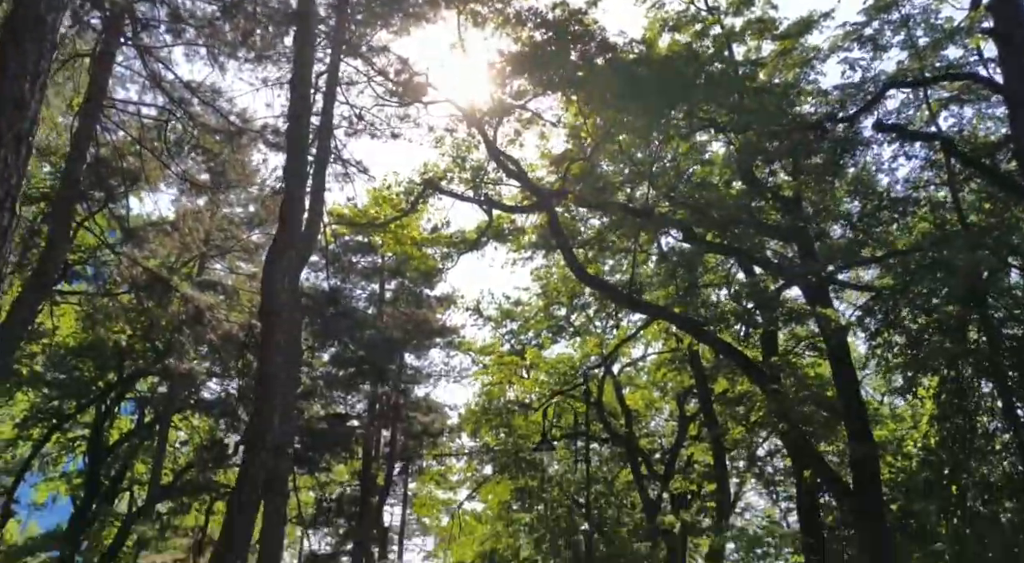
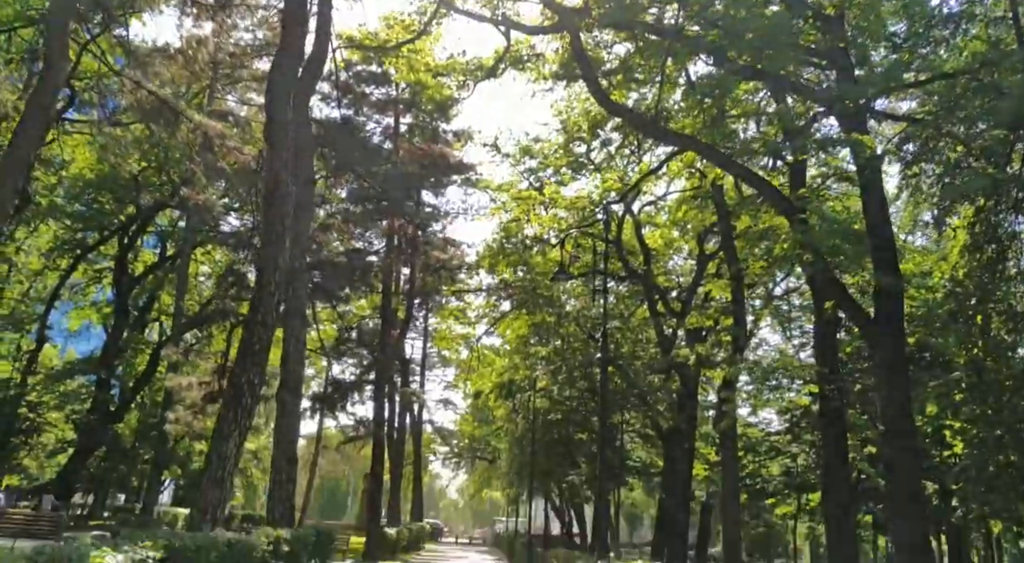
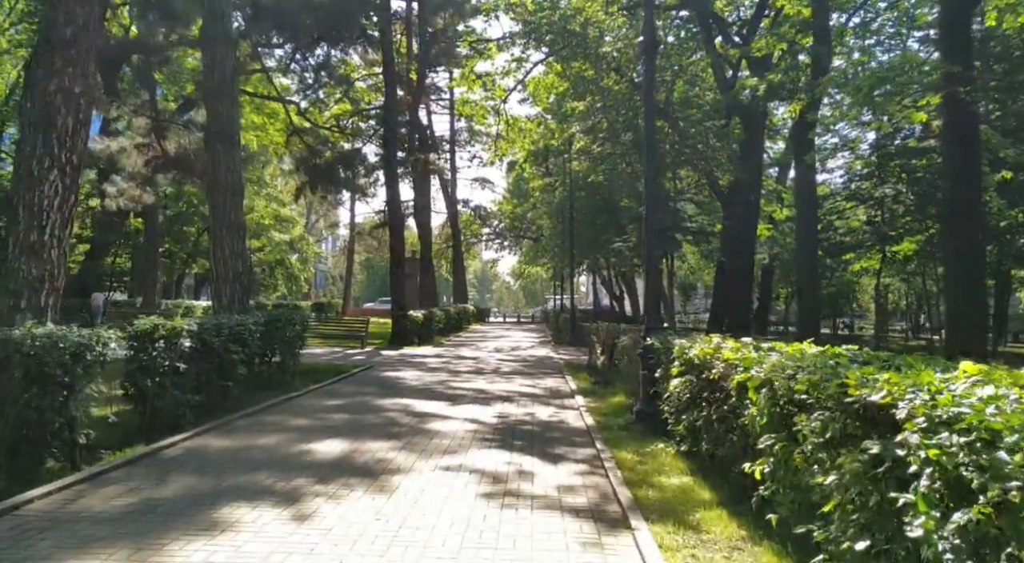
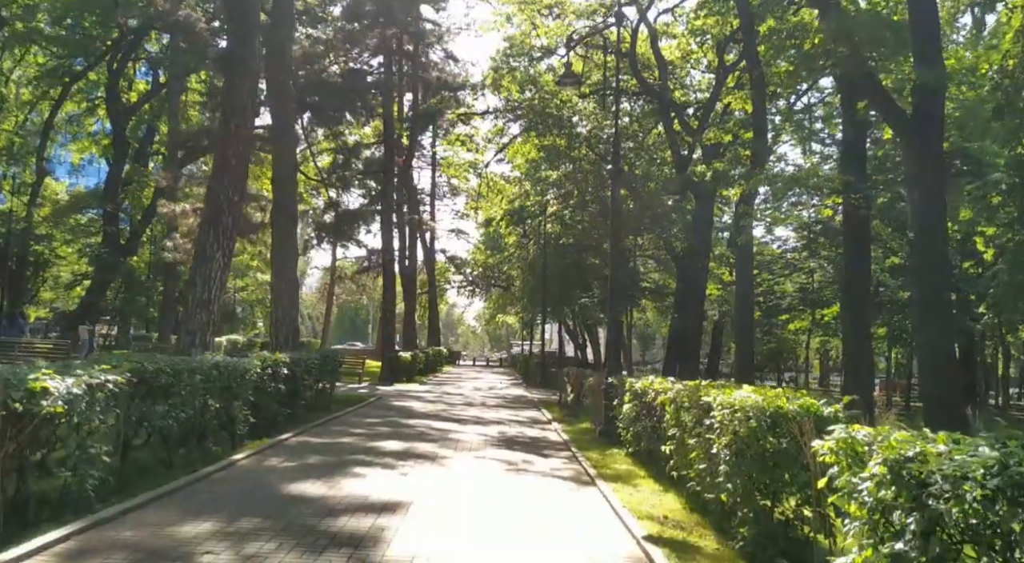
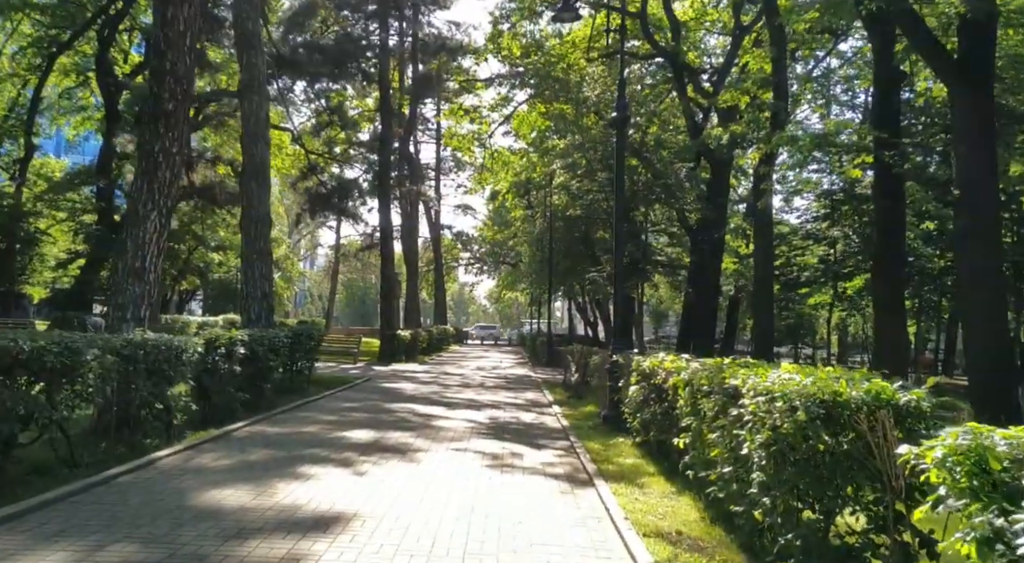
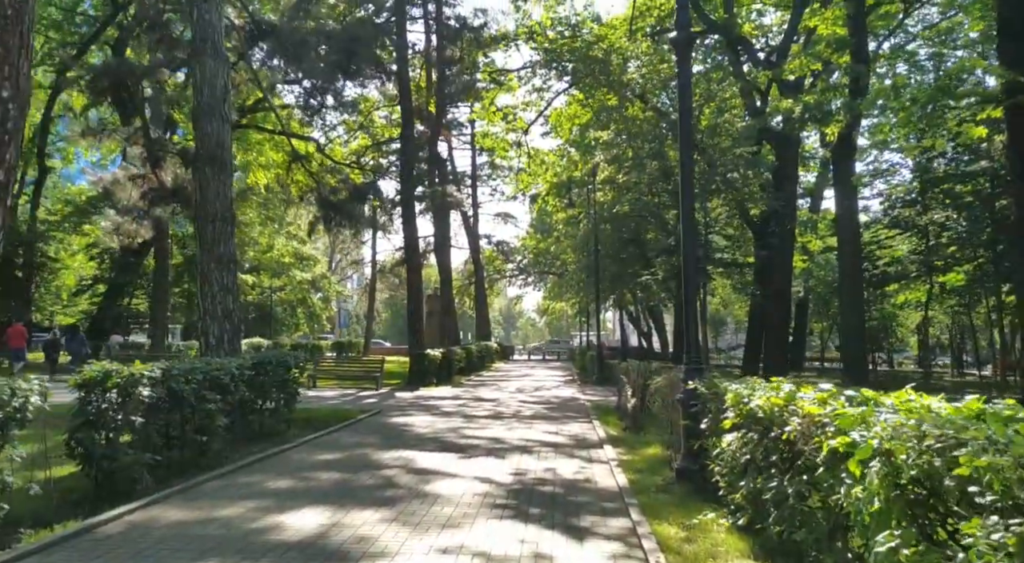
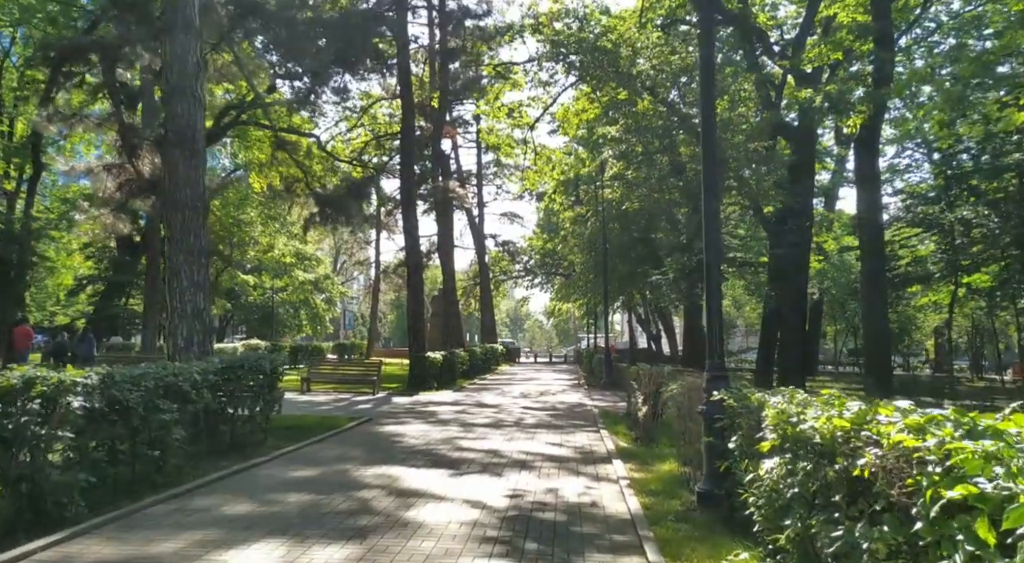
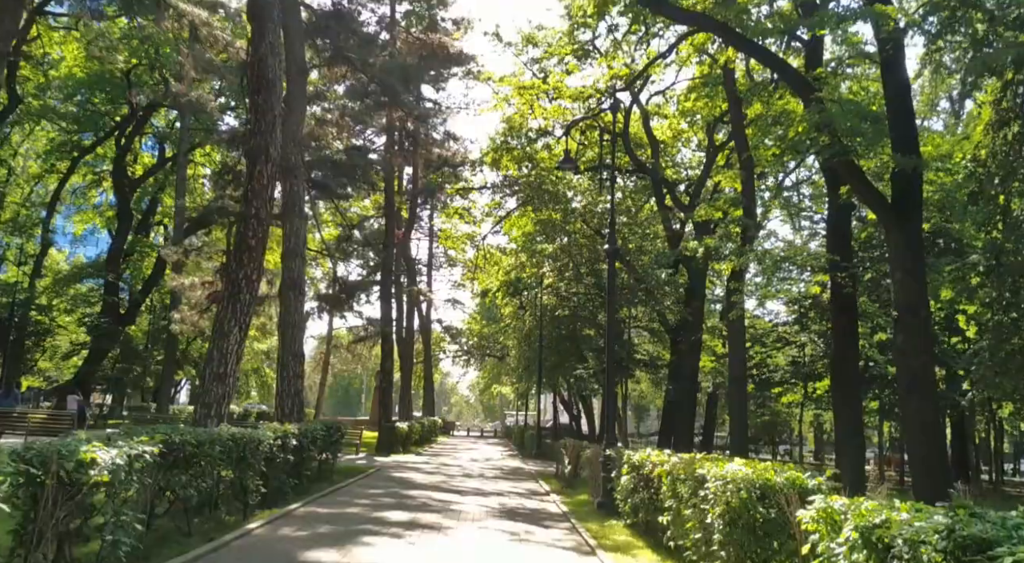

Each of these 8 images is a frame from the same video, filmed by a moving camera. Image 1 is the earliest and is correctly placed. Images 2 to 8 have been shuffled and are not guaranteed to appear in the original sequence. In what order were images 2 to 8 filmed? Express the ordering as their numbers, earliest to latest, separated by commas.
2, 8, 4, 5, 3, 6, 7
